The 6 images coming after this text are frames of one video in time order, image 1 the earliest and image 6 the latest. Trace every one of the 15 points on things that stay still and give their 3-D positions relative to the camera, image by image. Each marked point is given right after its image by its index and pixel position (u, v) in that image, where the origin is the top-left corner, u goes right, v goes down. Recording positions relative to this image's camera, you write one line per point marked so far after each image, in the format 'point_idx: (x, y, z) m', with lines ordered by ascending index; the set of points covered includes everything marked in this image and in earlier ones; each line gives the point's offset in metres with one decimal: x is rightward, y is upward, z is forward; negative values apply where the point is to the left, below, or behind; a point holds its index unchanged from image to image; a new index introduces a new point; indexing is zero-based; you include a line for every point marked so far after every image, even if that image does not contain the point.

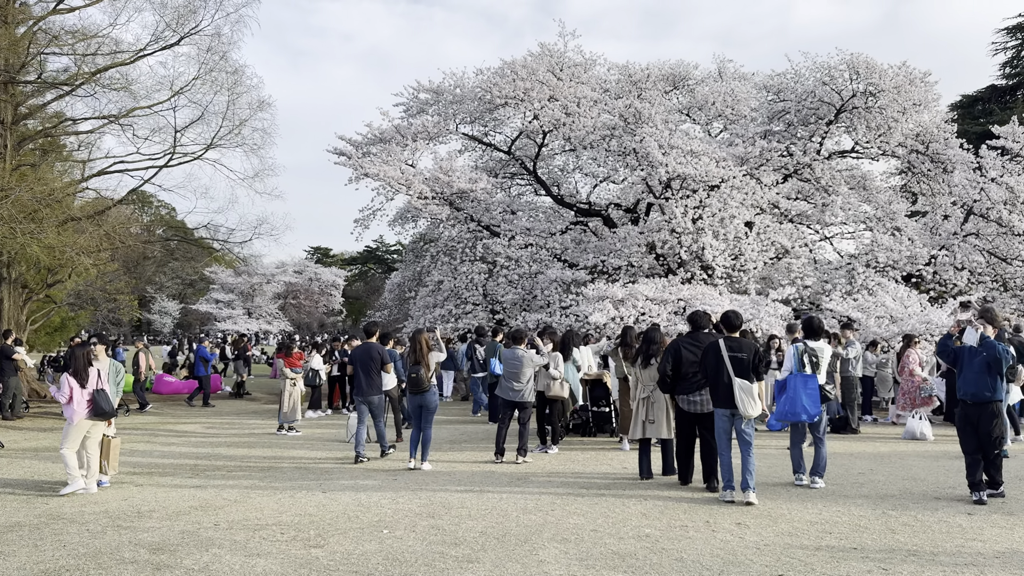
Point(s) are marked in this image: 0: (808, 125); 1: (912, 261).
0: (+6.8, +3.7, +17.5) m
1: (+8.6, +0.6, +16.3) m
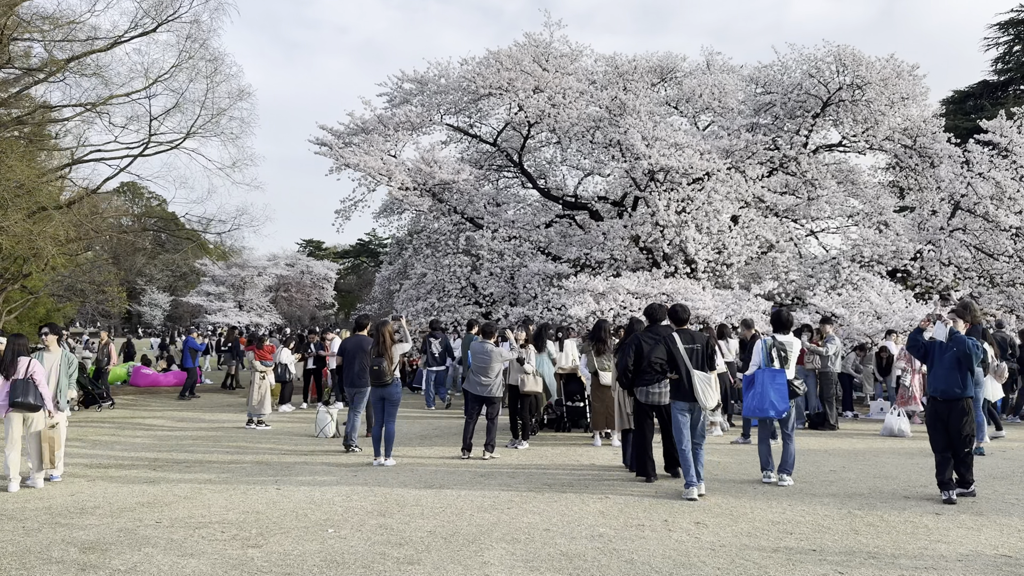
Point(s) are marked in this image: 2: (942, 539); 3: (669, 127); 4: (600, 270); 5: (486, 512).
0: (+6.4, +3.9, +17.3) m
1: (+8.2, +0.7, +16.2) m
2: (+2.4, -1.4, +4.3) m
3: (+3.4, +3.5, +16.6) m
4: (+1.9, +0.4, +16.6) m
5: (-0.2, -1.5, +5.0) m
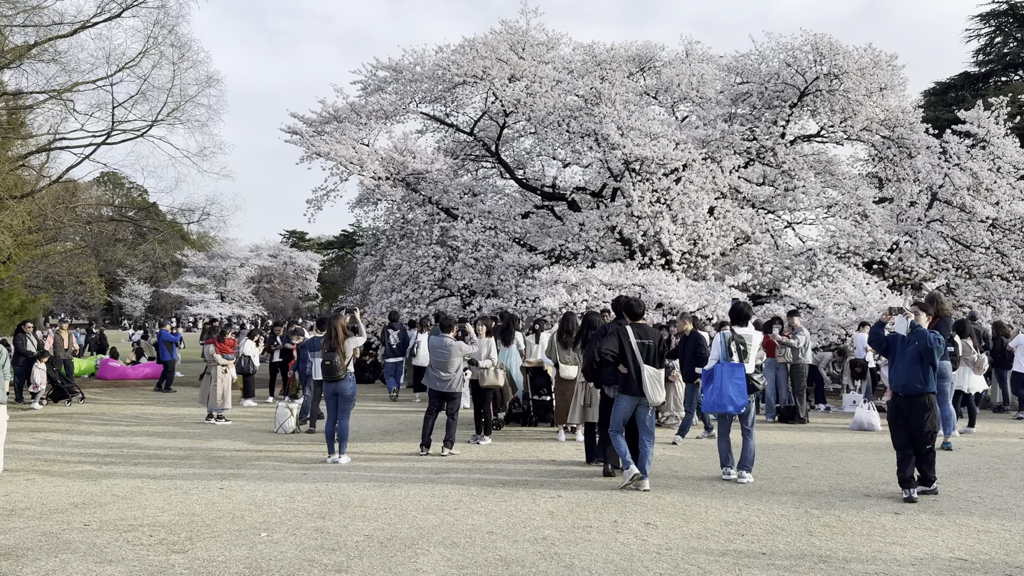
0: (+5.8, +4.0, +17.1) m
1: (+7.7, +0.9, +16.1) m
2: (+2.1, -1.4, +4.2) m
3: (+2.8, +3.7, +16.4) m
4: (+1.3, +0.6, +16.4) m
5: (-0.5, -1.4, +4.8) m
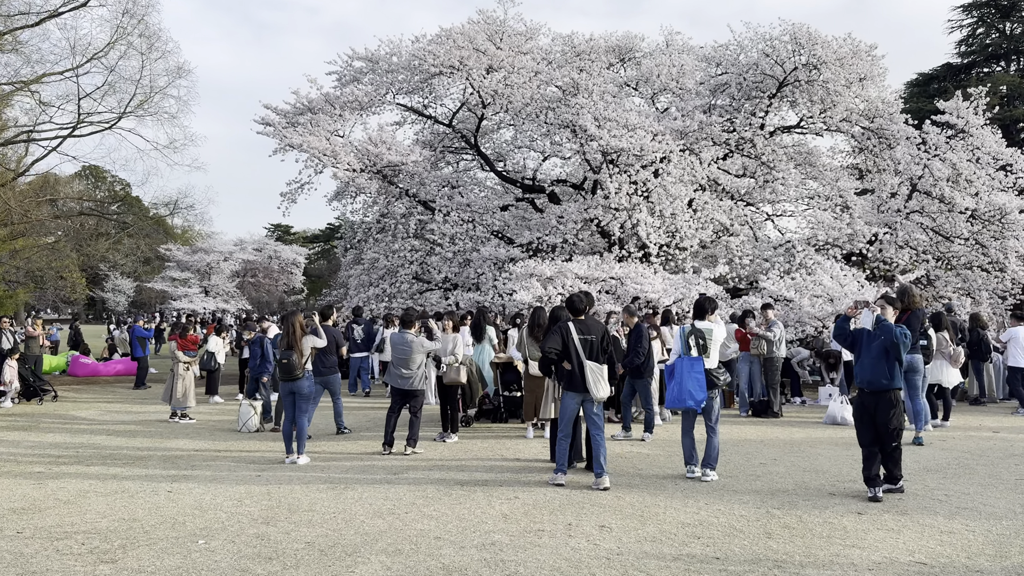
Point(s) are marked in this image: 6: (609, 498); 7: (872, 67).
0: (+5.3, +4.2, +17.0) m
1: (+7.2, +1.0, +16.1) m
2: (+1.8, -1.3, +4.0) m
3: (+2.3, +3.8, +16.2) m
4: (+0.9, +0.7, +16.2) m
5: (-0.8, -1.4, +4.7) m
6: (+0.6, -1.4, +5.0) m
7: (+7.8, +4.8, +16.6) m
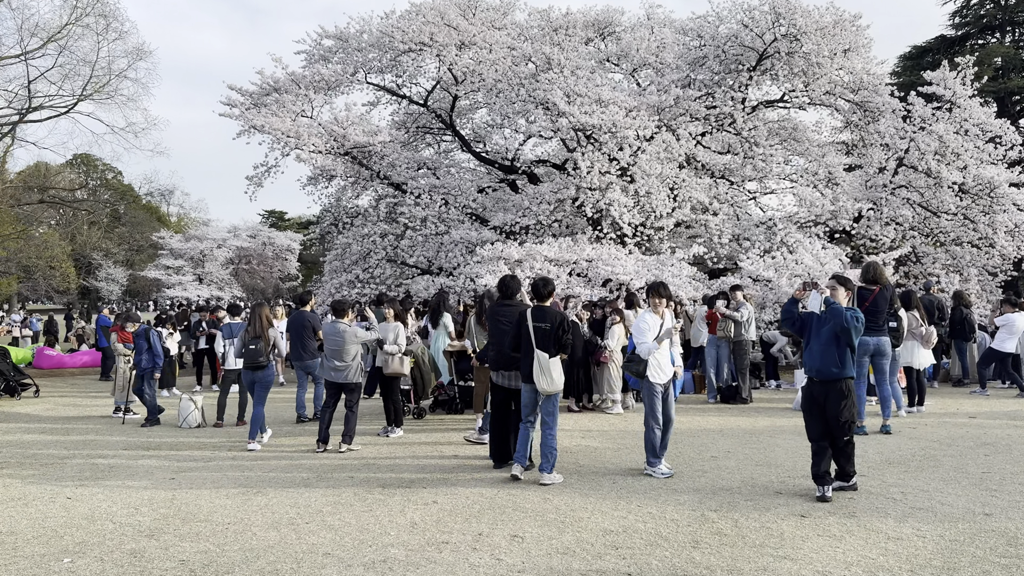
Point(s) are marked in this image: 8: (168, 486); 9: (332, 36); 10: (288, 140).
0: (+4.7, +4.7, +16.5) m
1: (+6.7, +1.5, +15.6) m
2: (+1.3, -1.3, +3.6) m
3: (+1.7, +4.2, +15.7) m
4: (+0.3, +1.1, +15.7) m
5: (-1.3, -1.3, +4.2) m
6: (+0.1, -1.3, +4.6) m
7: (+7.2, +5.3, +16.0) m
8: (-2.4, -1.4, +5.4) m
9: (-4.2, +5.8, +17.6) m
10: (-4.5, +3.0, +15.6) m
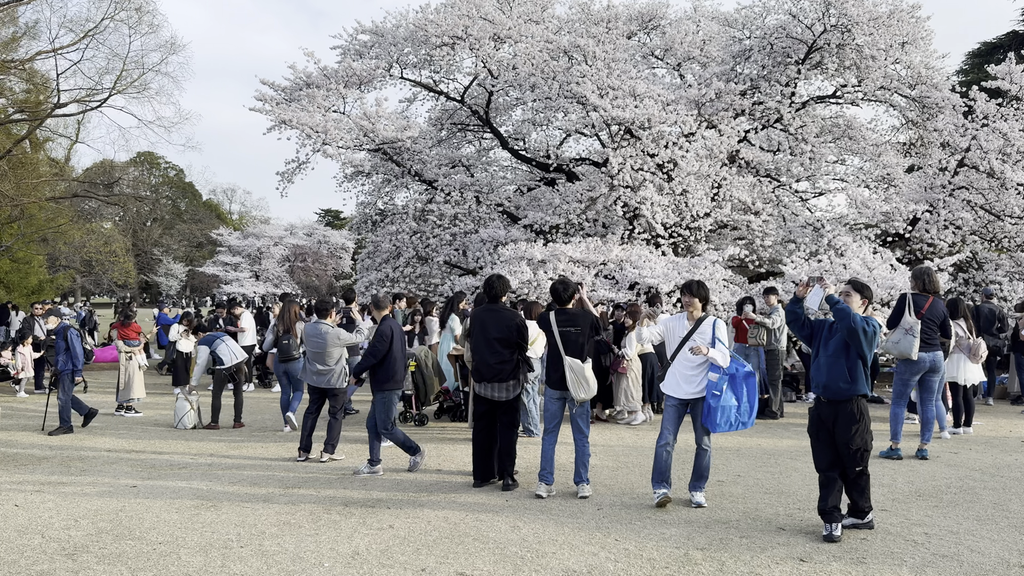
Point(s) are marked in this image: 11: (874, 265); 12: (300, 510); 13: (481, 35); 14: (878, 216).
0: (+5.4, +4.5, +15.6) m
1: (+7.3, +1.3, +14.6) m
2: (+1.1, -1.3, +3.0) m
3: (+2.4, +4.2, +15.0) m
4: (+0.9, +1.0, +15.2) m
5: (-1.5, -1.3, +3.8) m
6: (-0.1, -1.3, +4.1) m
7: (+7.9, +5.1, +15.0) m
8: (-2.6, -1.4, +5.1) m
9: (-3.3, +5.8, +17.4) m
10: (-3.9, +3.1, +15.4) m
11: (+6.1, +0.4, +12.8) m
12: (-1.3, -1.3, +4.6) m
13: (-0.6, +5.4, +16.3) m
14: (+7.0, +1.4, +14.6) m
